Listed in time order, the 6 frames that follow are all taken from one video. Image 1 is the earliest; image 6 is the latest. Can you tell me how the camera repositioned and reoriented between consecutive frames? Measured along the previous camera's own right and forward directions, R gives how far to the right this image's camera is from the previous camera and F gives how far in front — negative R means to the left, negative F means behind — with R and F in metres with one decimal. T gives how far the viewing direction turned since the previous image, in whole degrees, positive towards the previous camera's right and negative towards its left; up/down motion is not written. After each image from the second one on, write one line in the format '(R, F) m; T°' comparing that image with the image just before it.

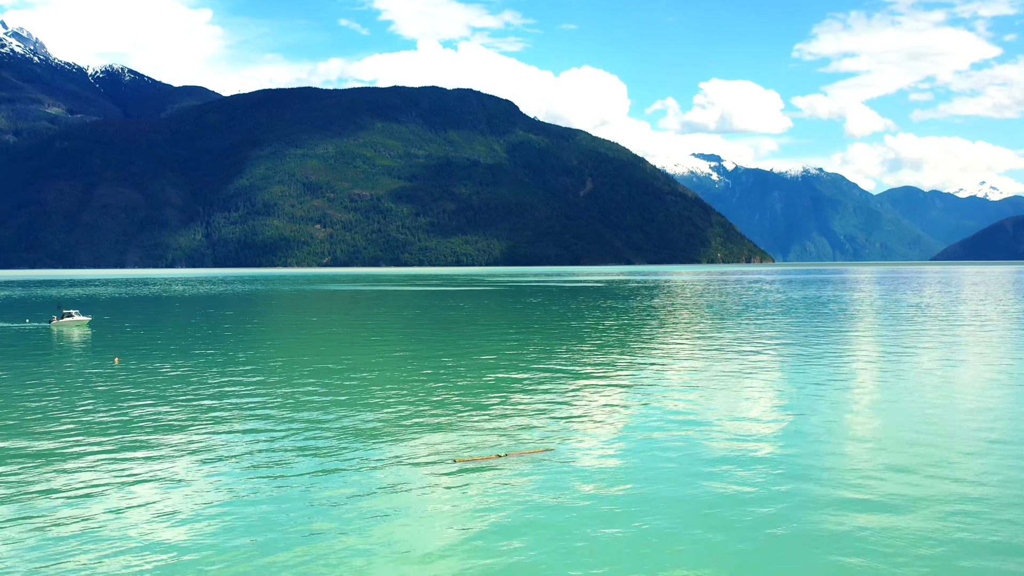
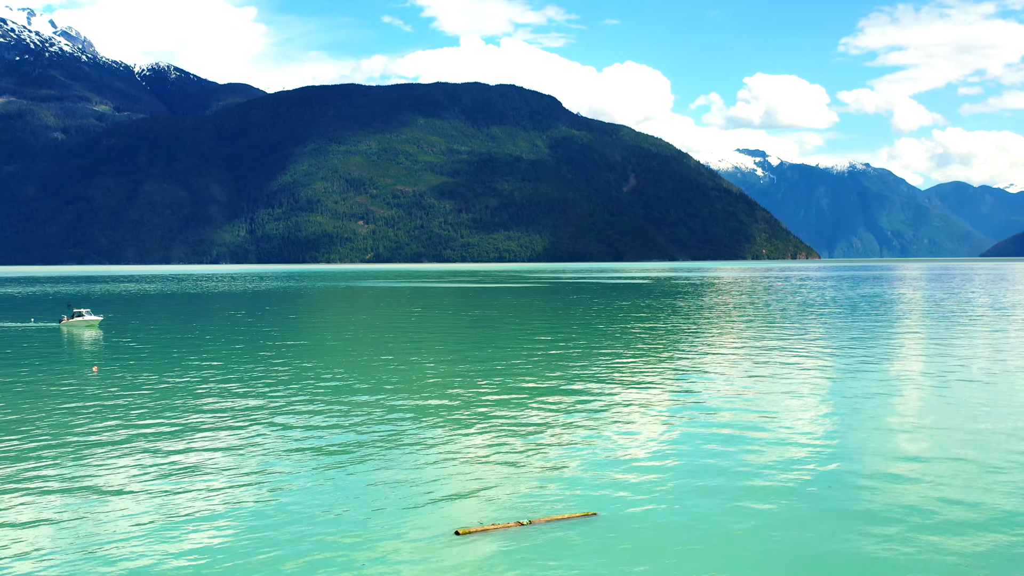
(-0.1, +1.1) m; -2°
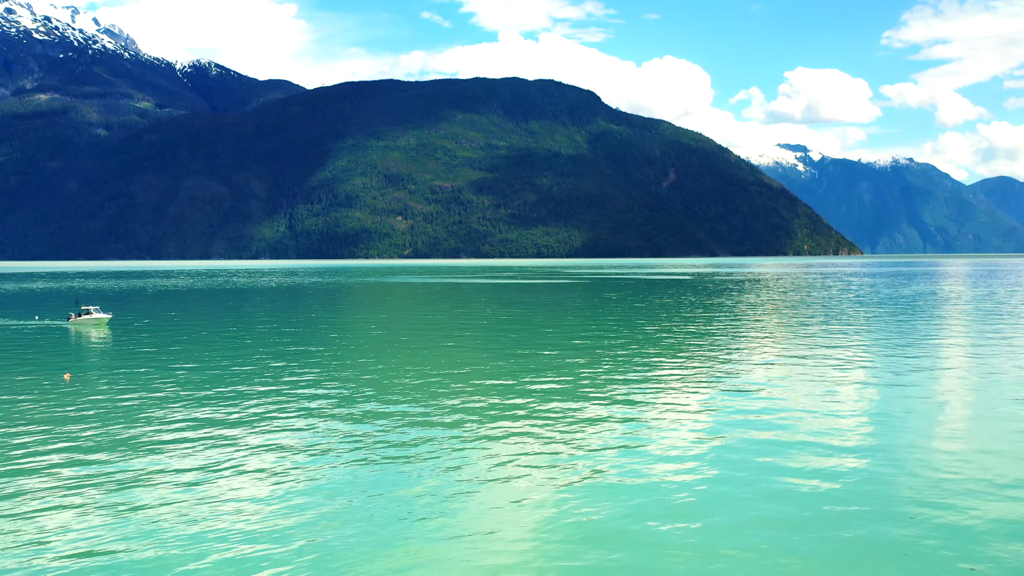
(-0.1, +1.1) m; -2°
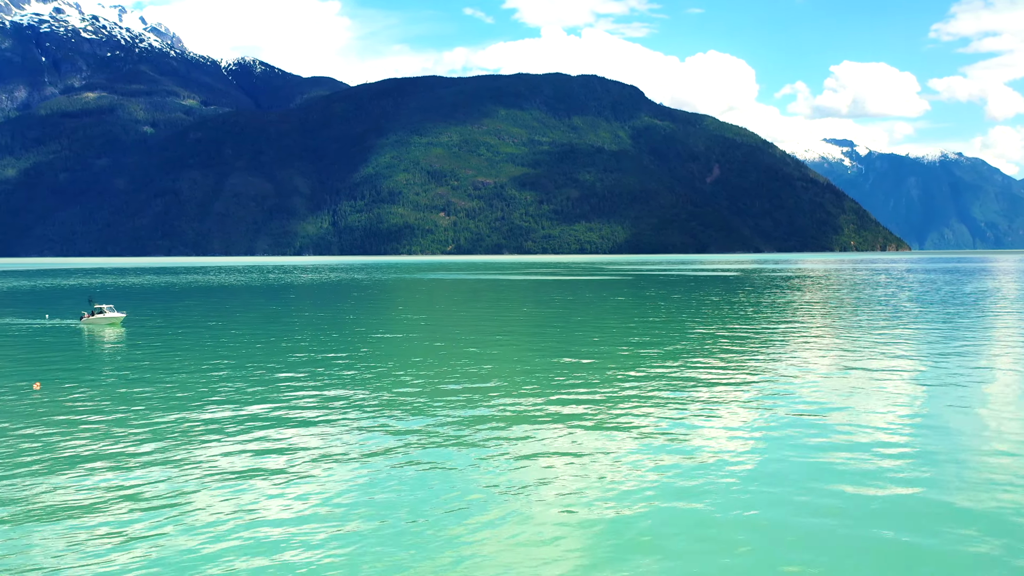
(0.0, +1.1) m; -2°
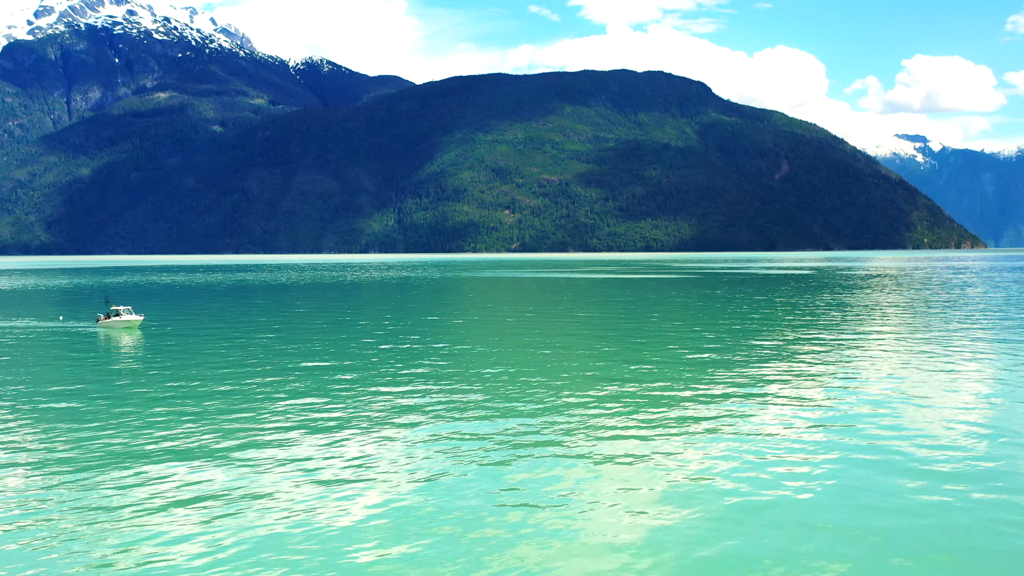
(+0.1, +1.4) m; -3°
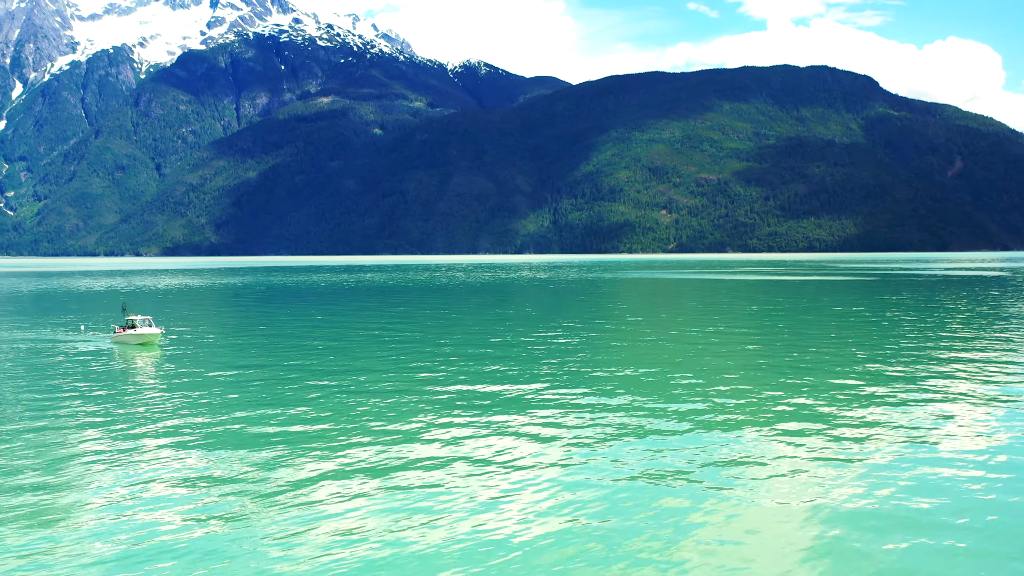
(+0.1, +2.7) m; -8°
